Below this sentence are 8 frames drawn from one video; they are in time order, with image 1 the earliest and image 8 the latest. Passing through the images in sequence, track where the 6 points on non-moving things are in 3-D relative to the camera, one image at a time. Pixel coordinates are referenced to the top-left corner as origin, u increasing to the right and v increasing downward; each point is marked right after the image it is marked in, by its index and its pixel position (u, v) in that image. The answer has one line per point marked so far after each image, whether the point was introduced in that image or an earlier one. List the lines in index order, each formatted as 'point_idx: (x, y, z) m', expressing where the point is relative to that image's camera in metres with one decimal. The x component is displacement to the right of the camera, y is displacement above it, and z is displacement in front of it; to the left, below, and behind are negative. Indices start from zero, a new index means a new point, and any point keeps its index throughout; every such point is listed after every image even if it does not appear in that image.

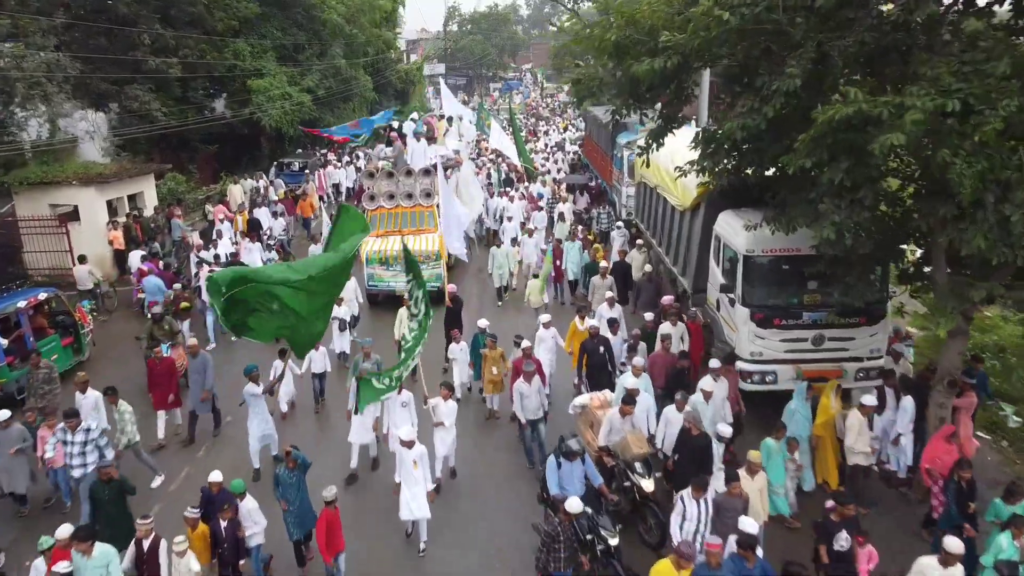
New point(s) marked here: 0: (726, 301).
0: (+2.8, -0.2, +10.6) m
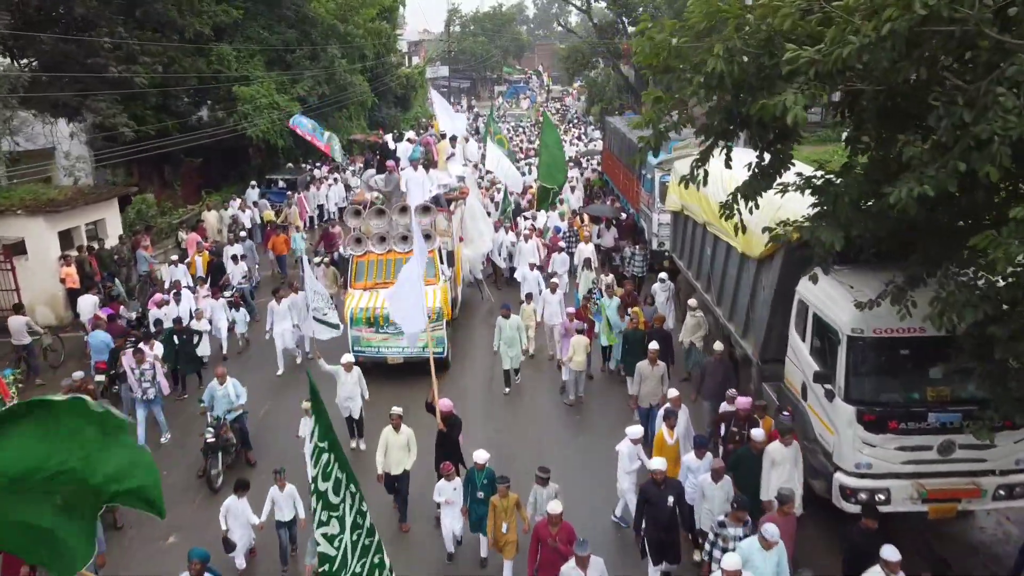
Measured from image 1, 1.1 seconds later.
0: (+3.0, -1.0, +8.1) m
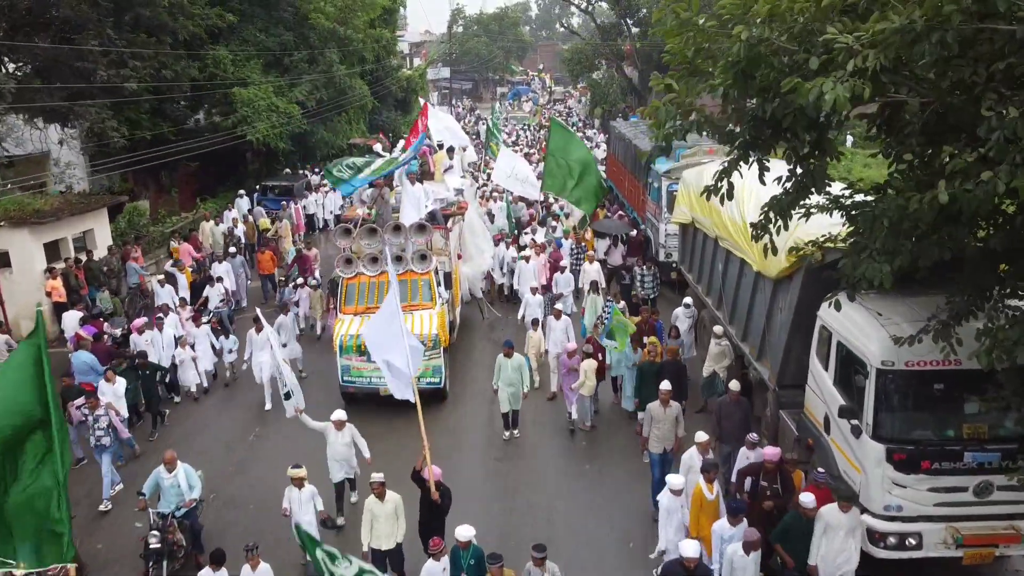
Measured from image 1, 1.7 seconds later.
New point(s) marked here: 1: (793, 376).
0: (+3.0, -1.3, +7.5) m
1: (+3.1, -1.0, +9.1) m
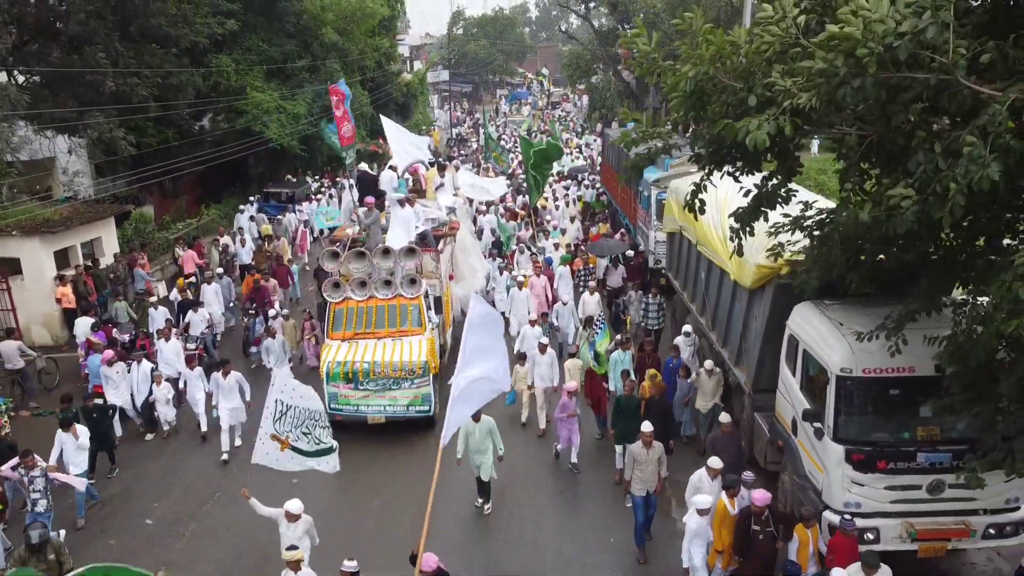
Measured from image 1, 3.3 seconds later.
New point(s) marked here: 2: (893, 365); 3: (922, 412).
0: (+2.9, -1.4, +8.1) m
1: (+3.0, -1.1, +9.6) m
2: (+3.5, -0.7, +7.6) m
3: (+3.8, -1.1, +7.6) m
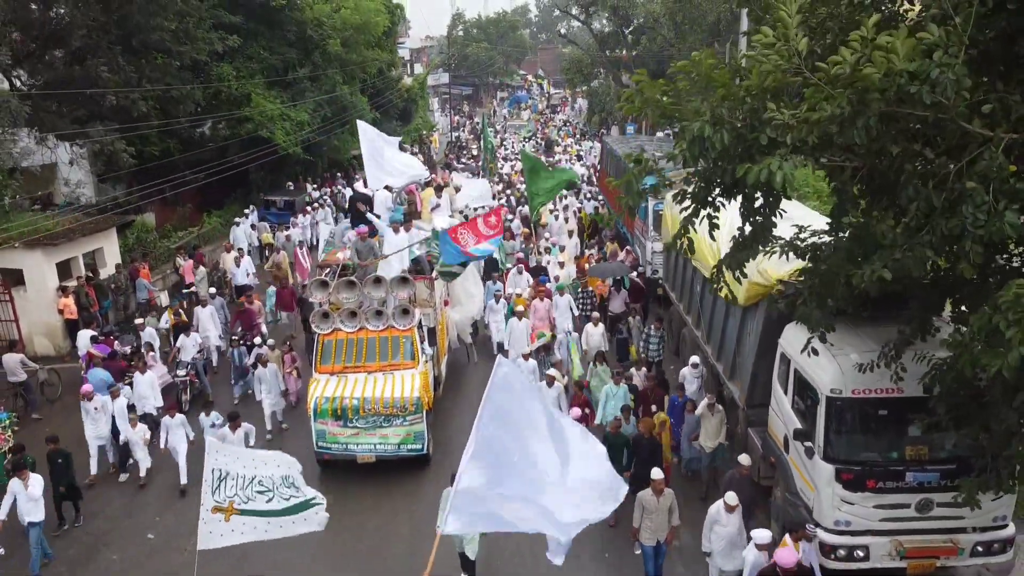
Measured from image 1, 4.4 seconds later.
0: (+2.9, -1.6, +8.2) m
1: (+2.9, -1.3, +9.8) m
2: (+3.4, -0.9, +7.7) m
3: (+3.7, -1.3, +7.7) m
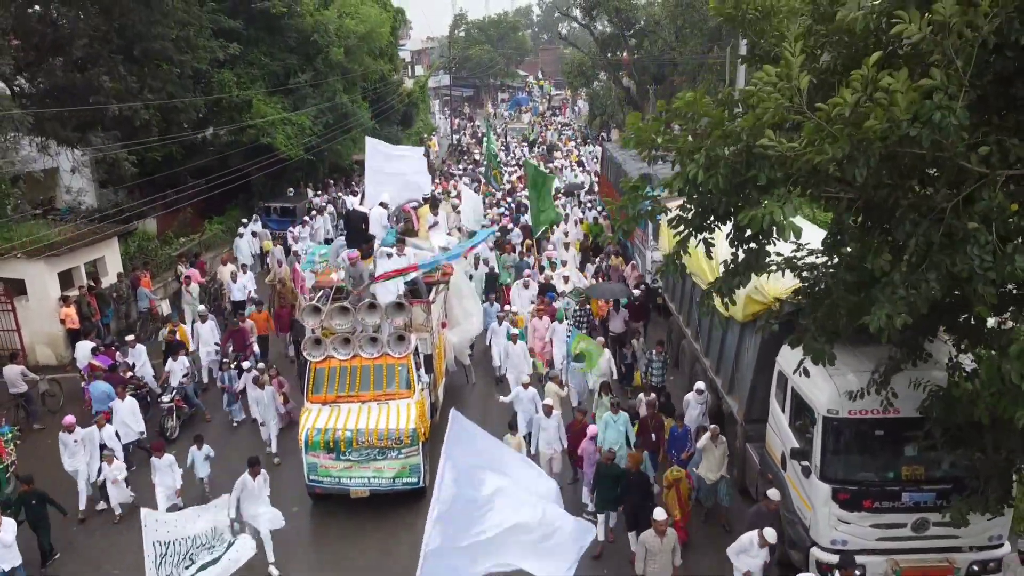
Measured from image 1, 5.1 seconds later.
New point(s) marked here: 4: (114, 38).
0: (+2.9, -1.8, +8.2) m
1: (+2.9, -1.5, +9.8) m
2: (+3.4, -1.1, +7.7) m
3: (+3.7, -1.5, +7.8) m
4: (-8.9, +5.6, +18.5) m
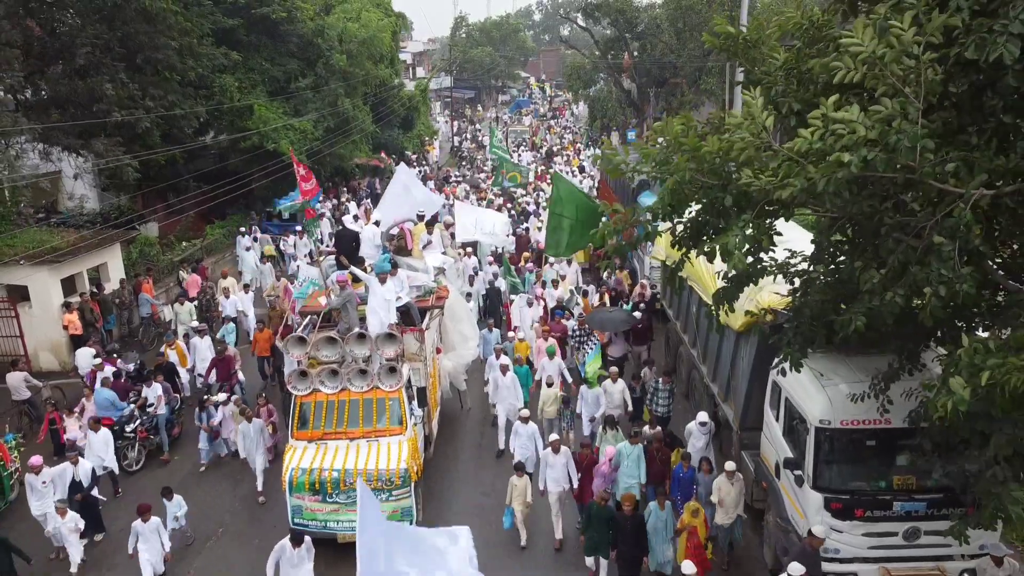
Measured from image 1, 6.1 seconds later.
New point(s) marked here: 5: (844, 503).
0: (+2.8, -1.9, +8.3) m
1: (+2.9, -1.6, +9.9) m
2: (+3.4, -1.2, +7.8) m
3: (+3.7, -1.7, +7.9) m
4: (-8.9, +5.5, +18.7) m
5: (+3.1, -2.0, +7.8) m
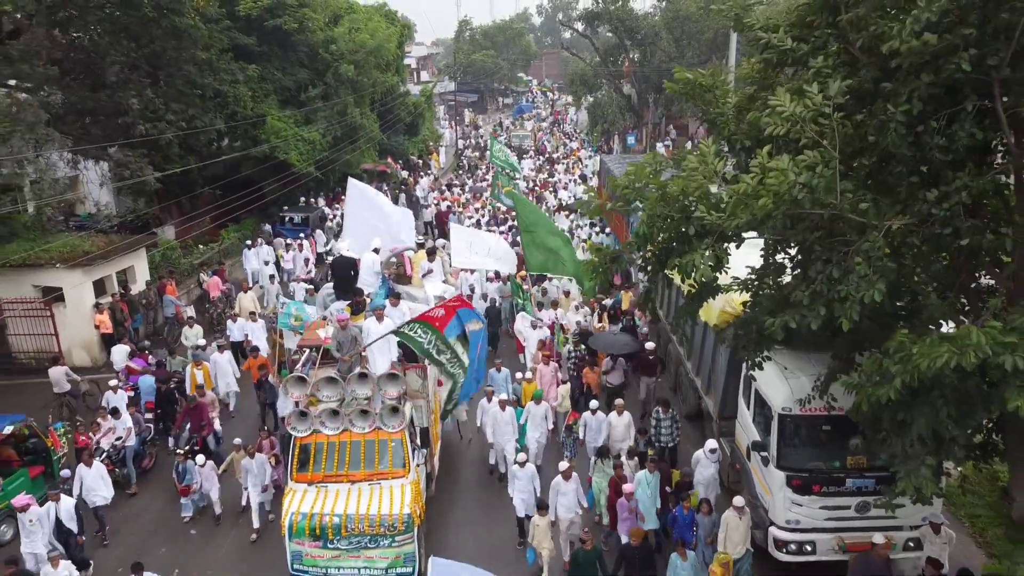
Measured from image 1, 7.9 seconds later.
0: (+2.8, -1.9, +9.4) m
1: (+2.9, -1.6, +11.0) m
2: (+3.4, -1.3, +9.0) m
3: (+3.7, -1.7, +9.0) m
4: (-8.9, +5.4, +19.8) m
5: (+3.1, -2.1, +8.9) m
